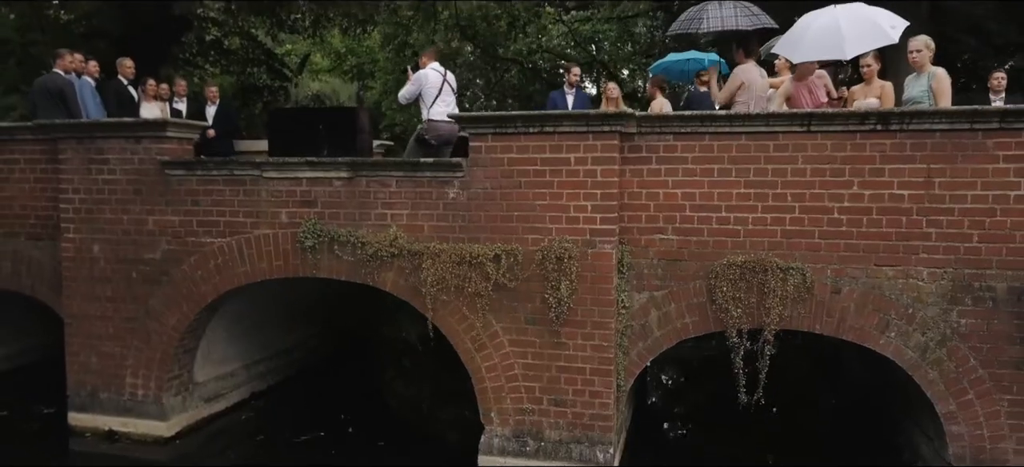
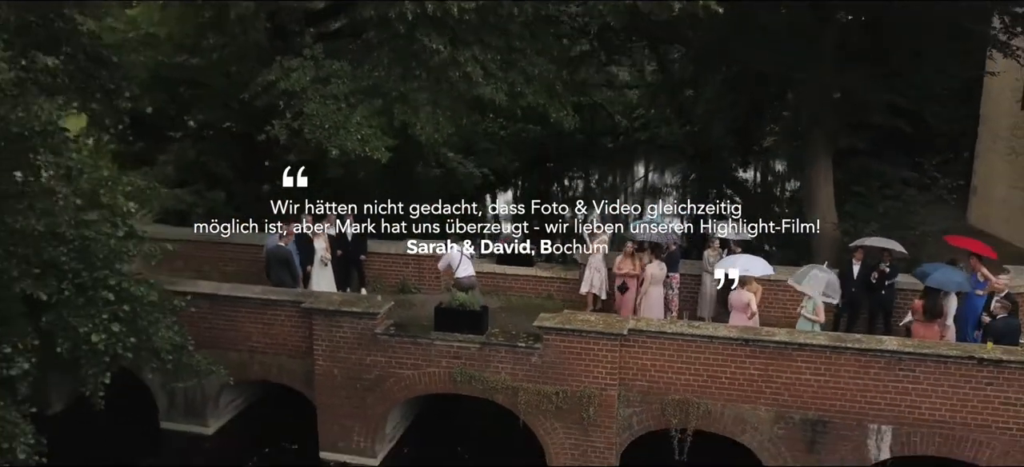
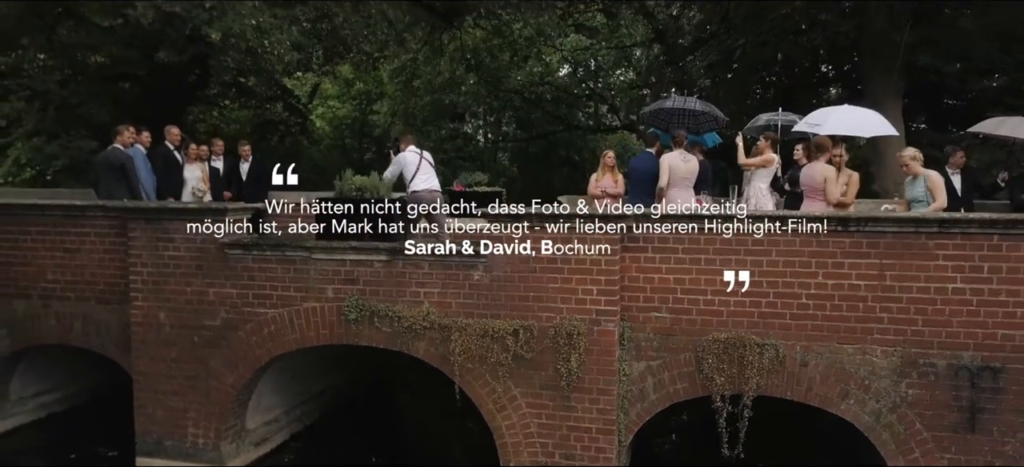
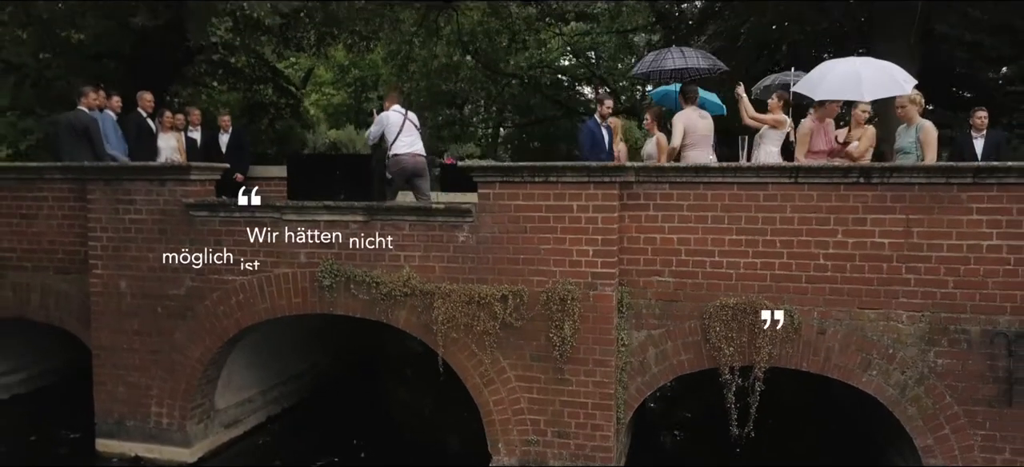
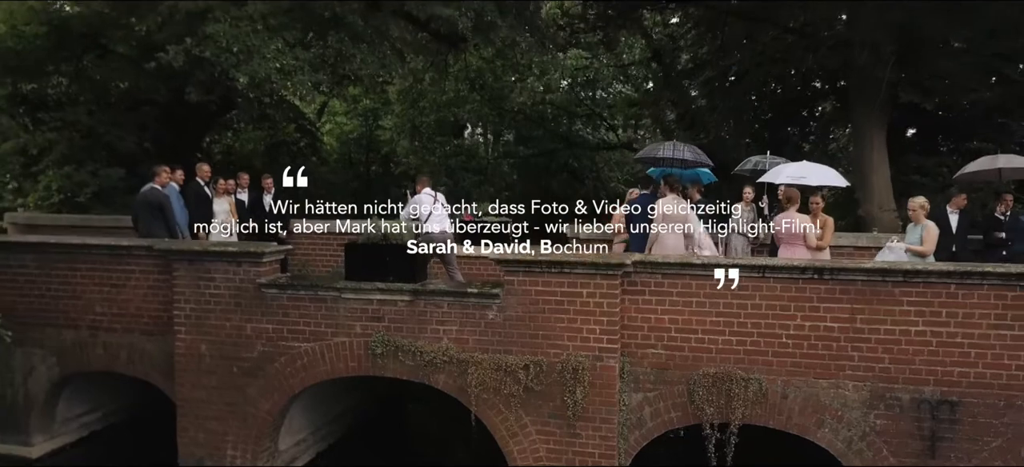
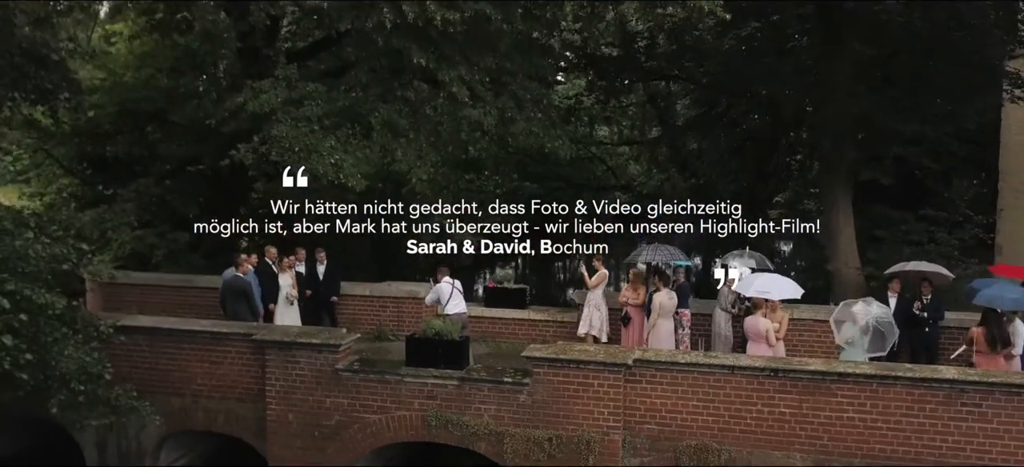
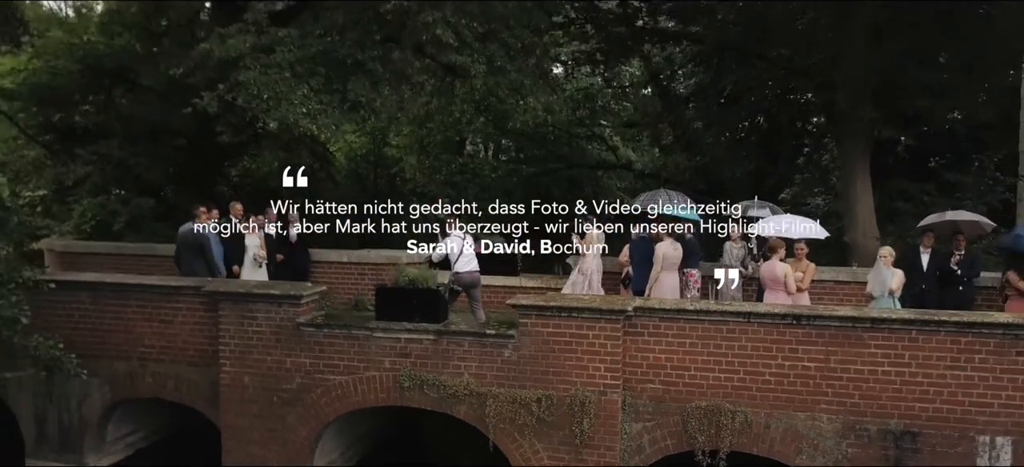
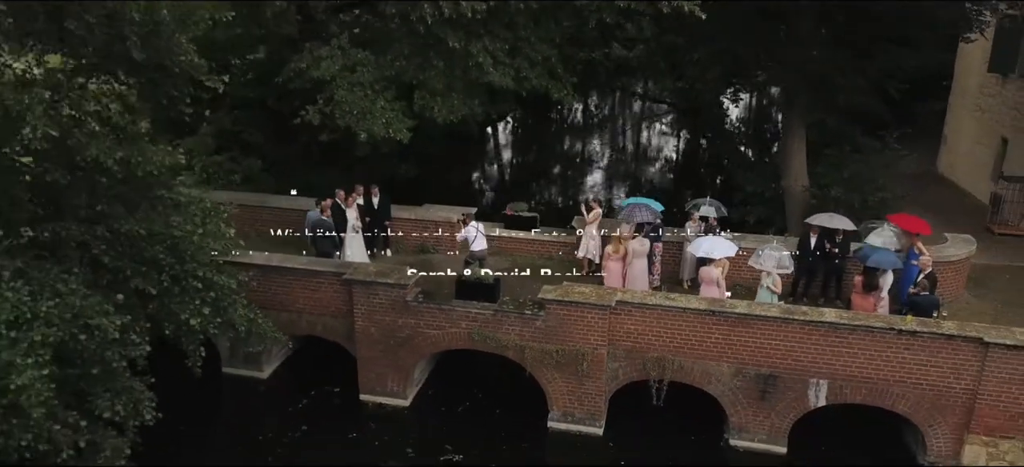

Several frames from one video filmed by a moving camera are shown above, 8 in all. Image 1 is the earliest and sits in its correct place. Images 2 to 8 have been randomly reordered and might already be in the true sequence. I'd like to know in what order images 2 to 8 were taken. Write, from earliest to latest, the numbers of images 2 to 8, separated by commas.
4, 3, 5, 7, 6, 2, 8
